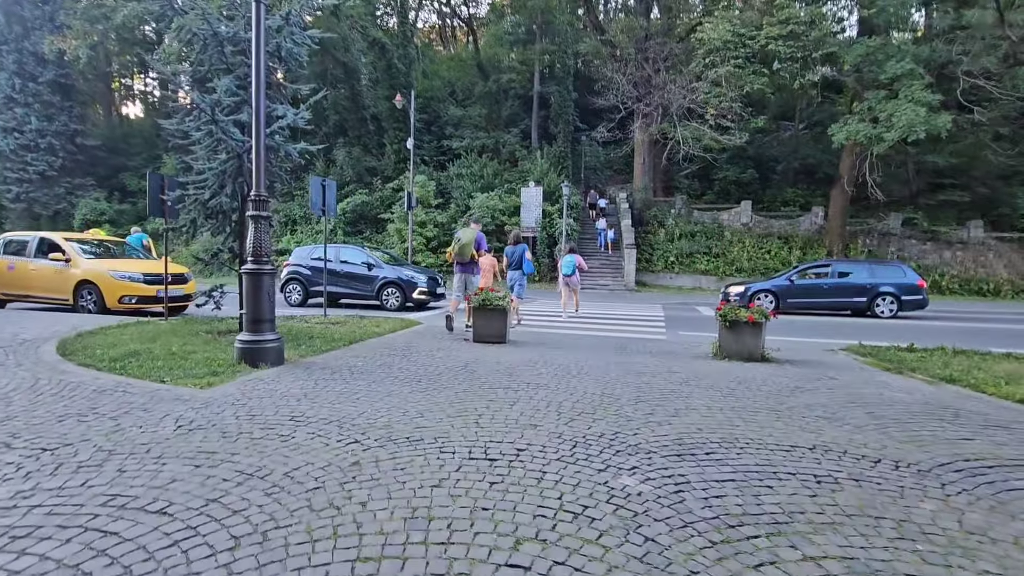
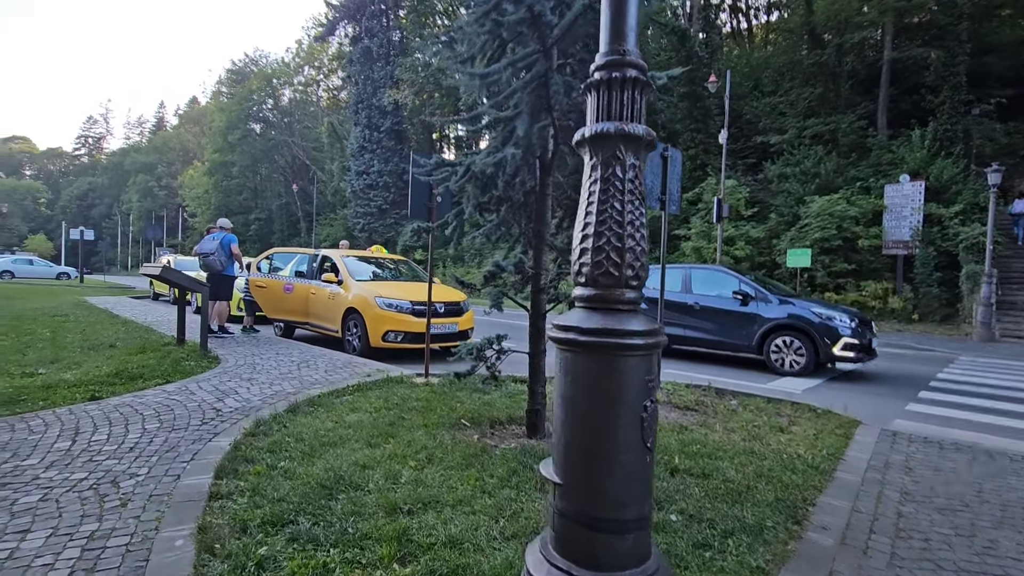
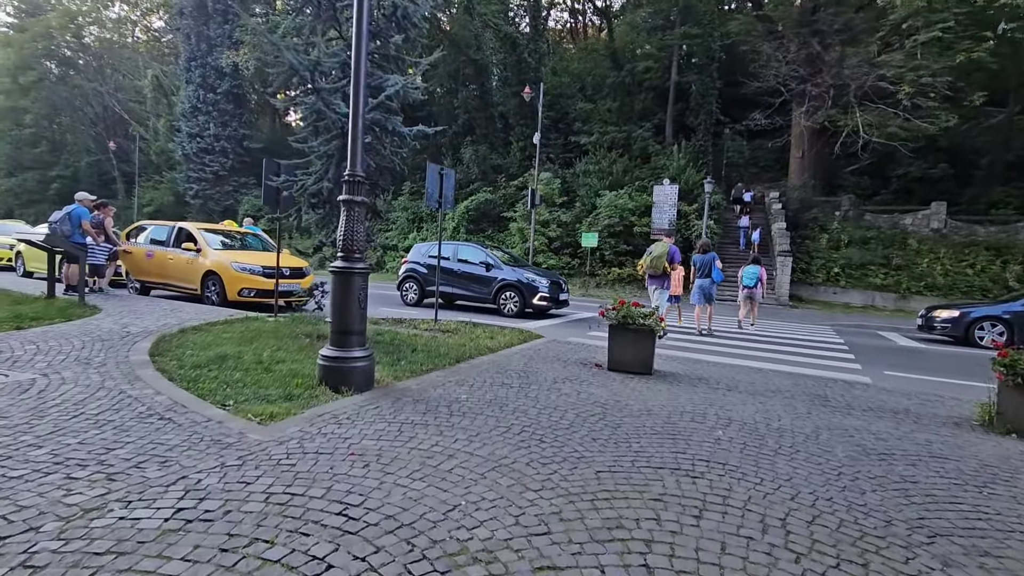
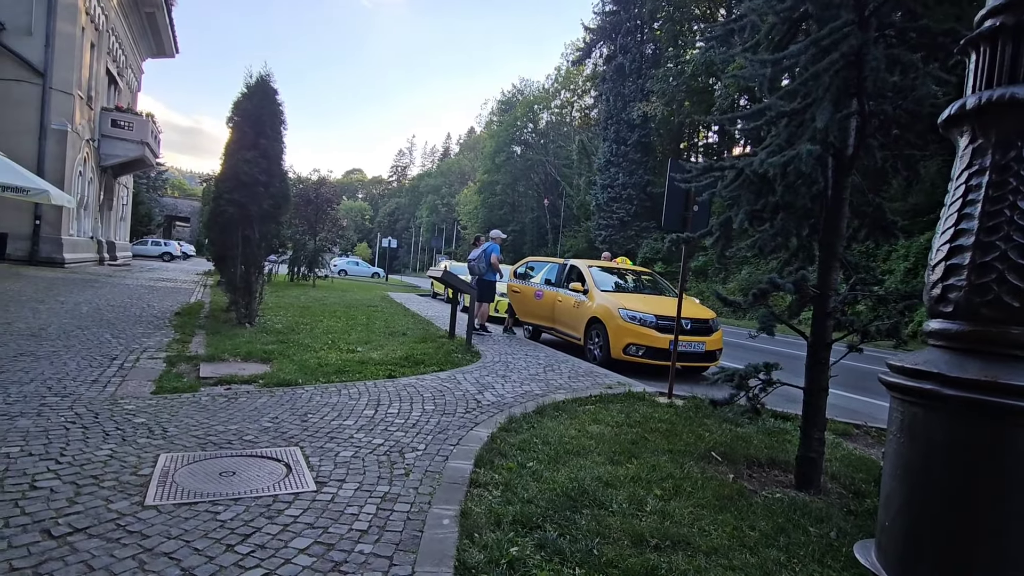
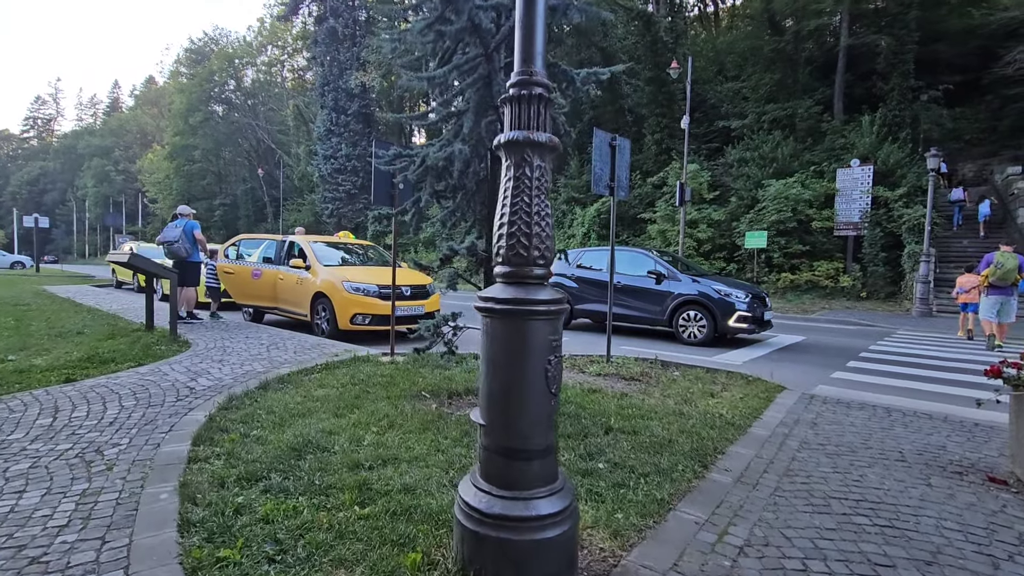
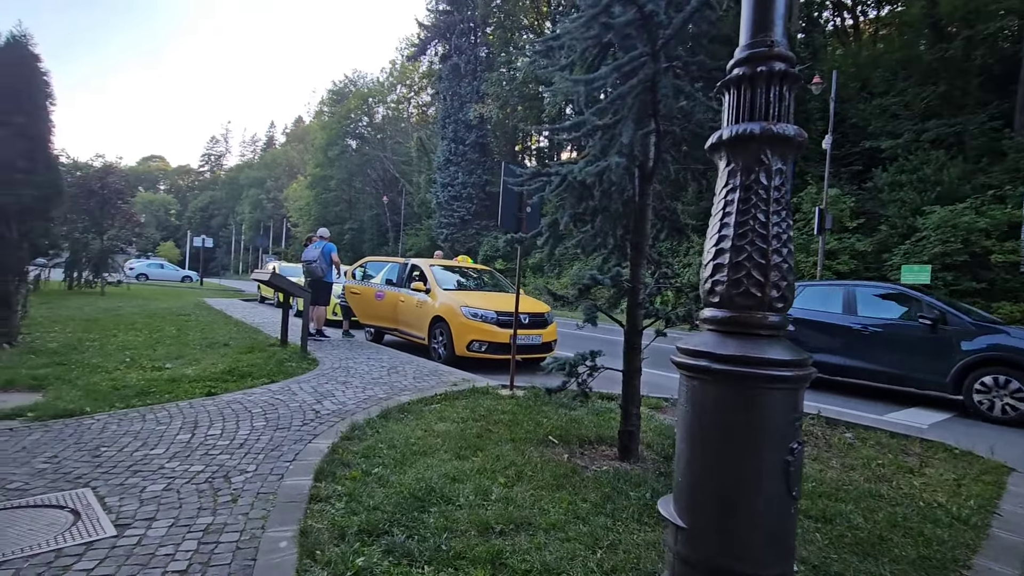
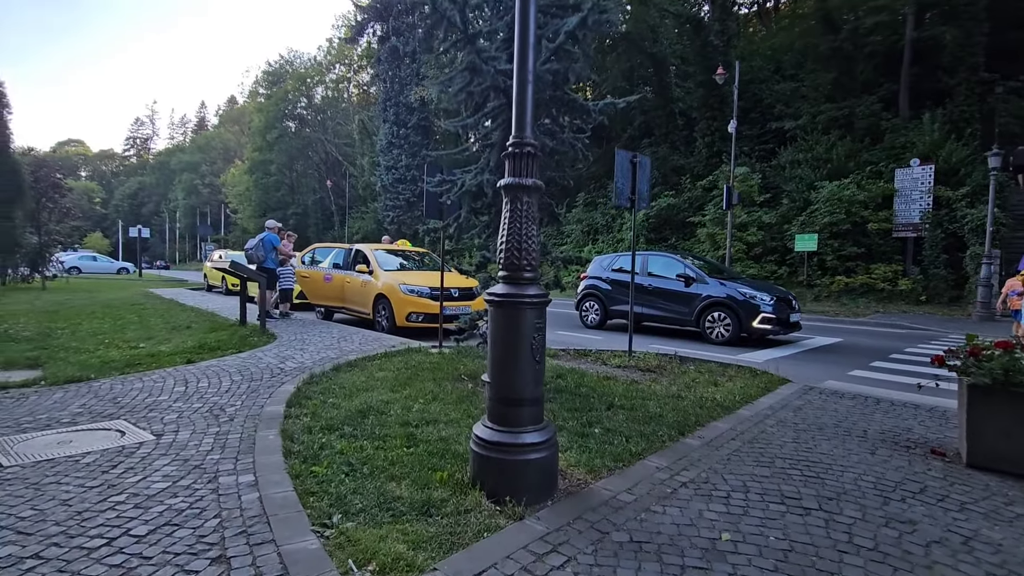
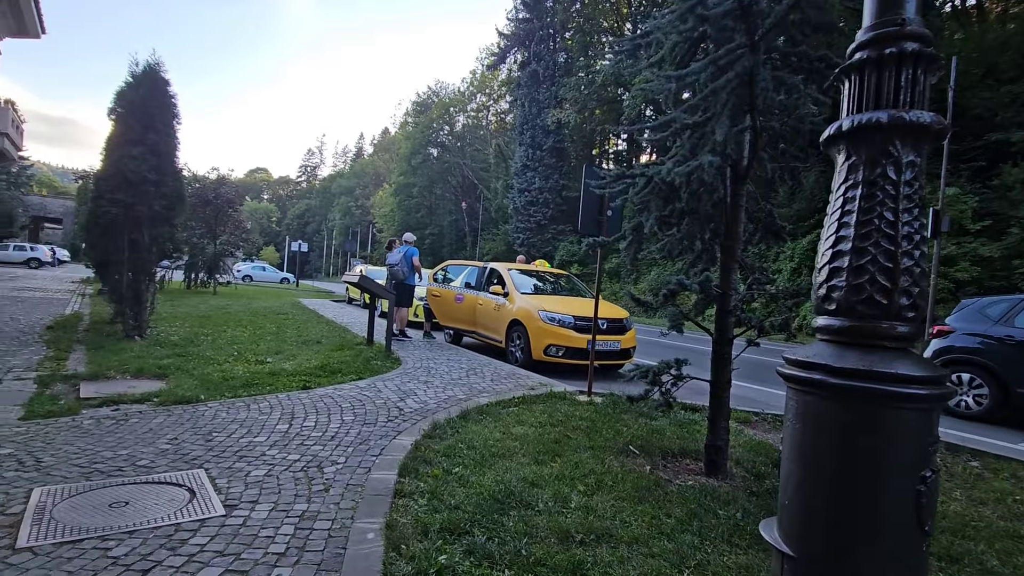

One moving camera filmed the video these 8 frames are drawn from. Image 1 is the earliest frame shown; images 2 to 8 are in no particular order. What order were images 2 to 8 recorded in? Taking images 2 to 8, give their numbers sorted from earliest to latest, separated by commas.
3, 7, 5, 2, 6, 8, 4
